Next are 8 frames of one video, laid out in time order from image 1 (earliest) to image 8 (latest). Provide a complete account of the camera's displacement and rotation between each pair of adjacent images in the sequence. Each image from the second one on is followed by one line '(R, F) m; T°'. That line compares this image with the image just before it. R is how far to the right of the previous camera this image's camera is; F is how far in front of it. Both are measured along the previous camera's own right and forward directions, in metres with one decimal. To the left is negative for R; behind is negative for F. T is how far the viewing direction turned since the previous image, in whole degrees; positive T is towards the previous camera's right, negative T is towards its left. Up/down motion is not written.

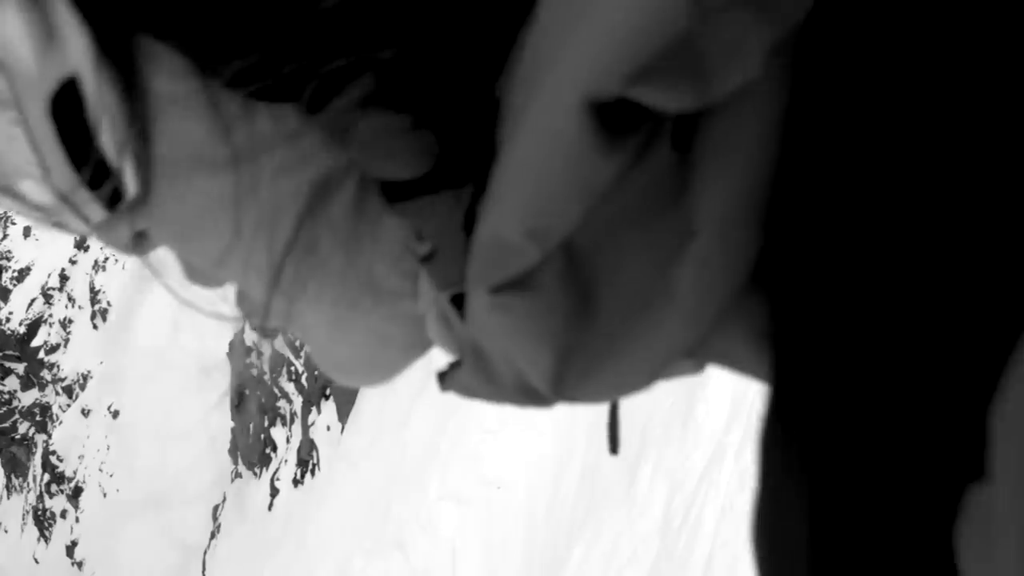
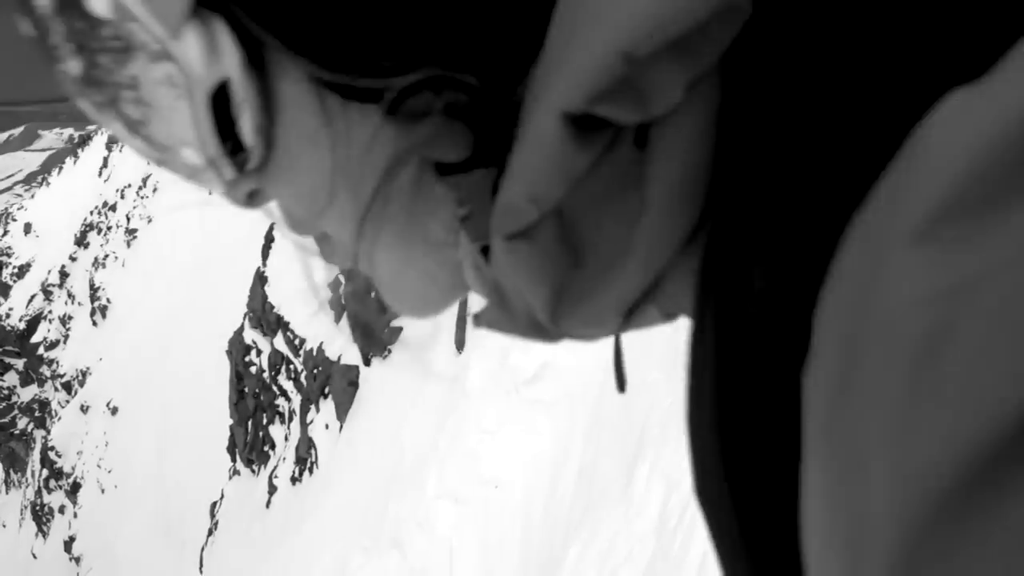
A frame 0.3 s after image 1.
(0.0, -0.5) m; 0°
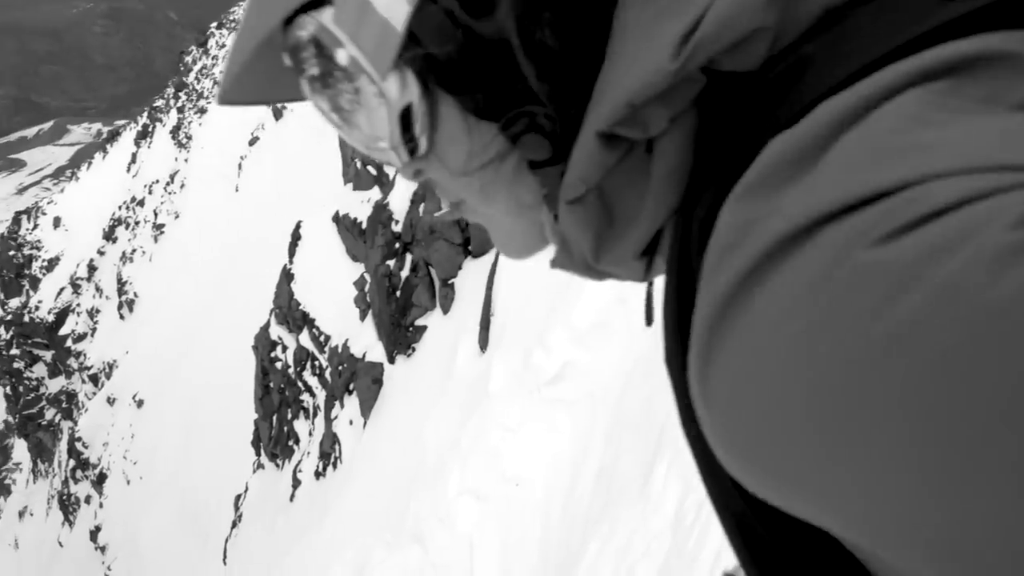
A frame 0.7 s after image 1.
(-0.1, -1.0) m; -1°
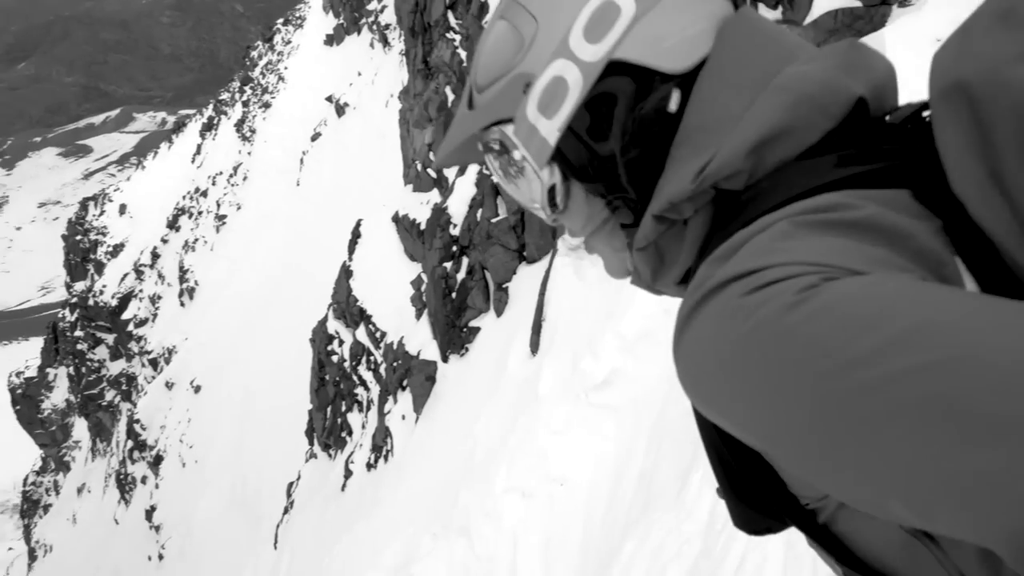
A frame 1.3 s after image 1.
(0.0, -2.4) m; -3°
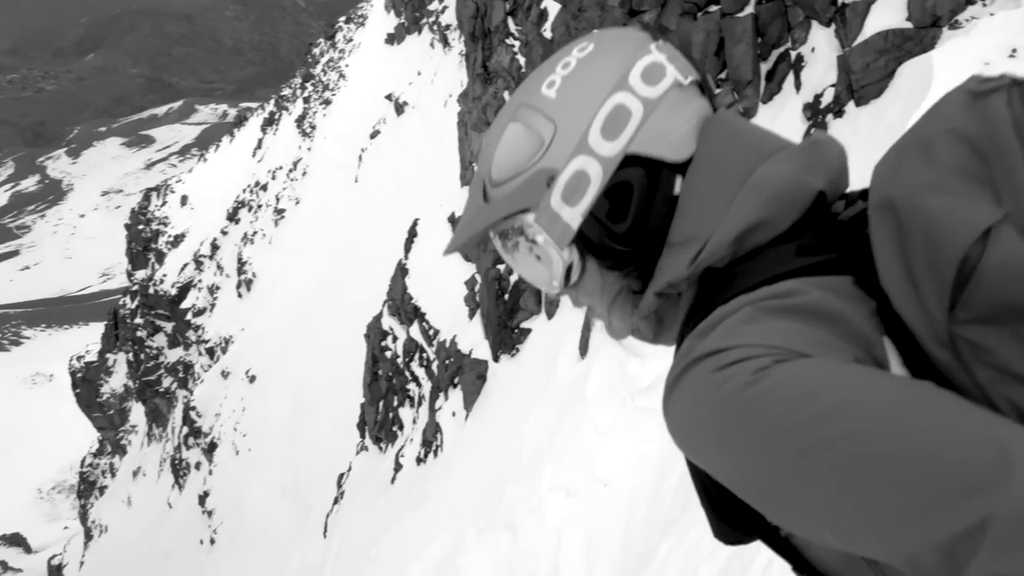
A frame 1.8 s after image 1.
(0.0, -1.9) m; -3°
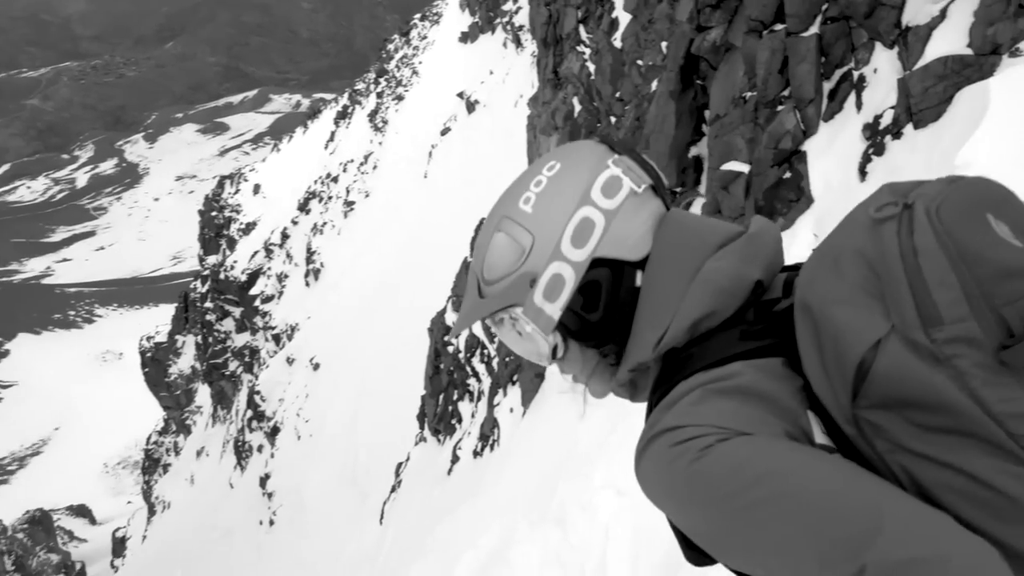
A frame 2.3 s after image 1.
(+0.1, -2.5) m; -3°
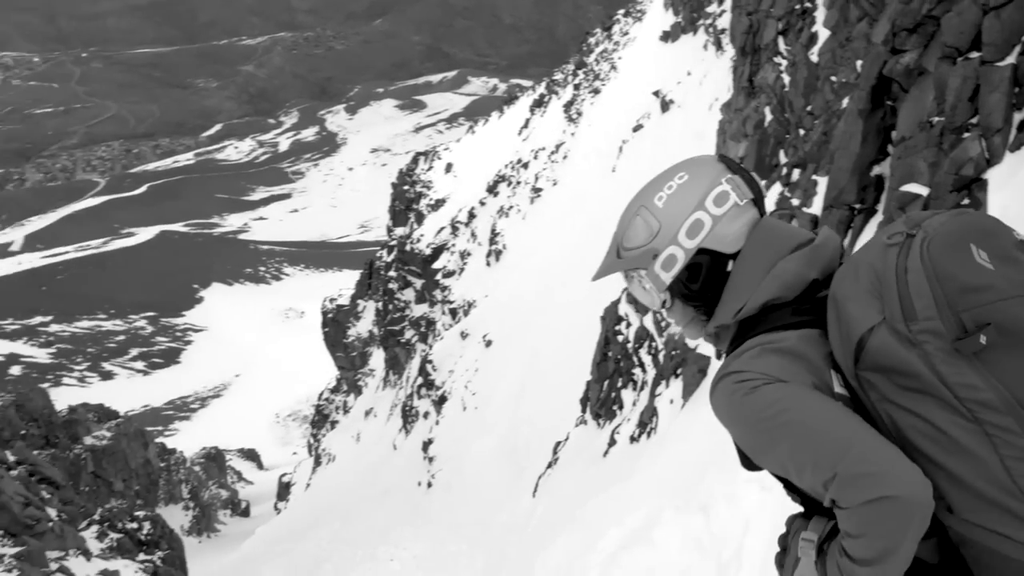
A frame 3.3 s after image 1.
(+0.3, -4.6) m; -9°
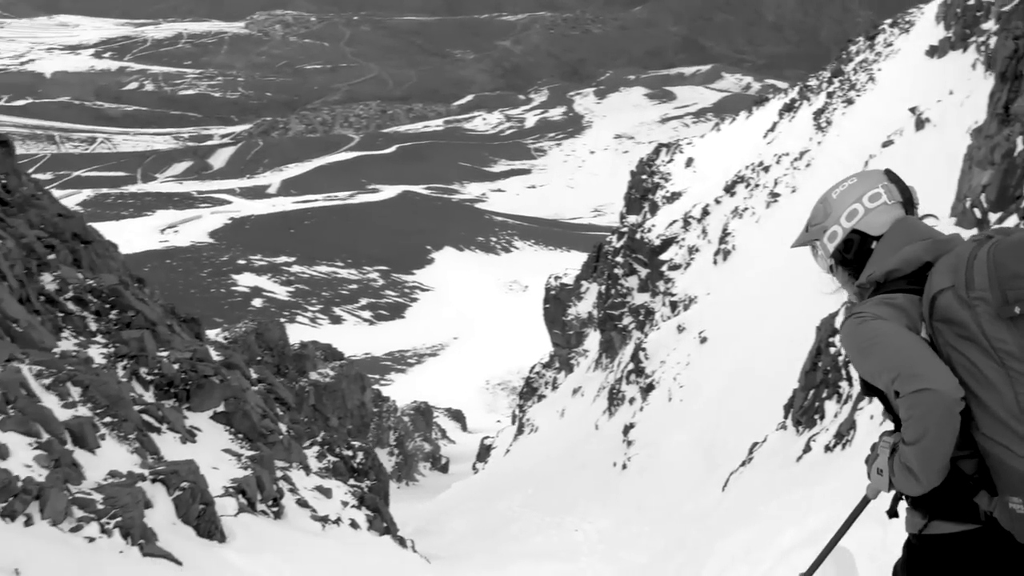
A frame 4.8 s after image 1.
(+0.8, -4.4) m; -11°
